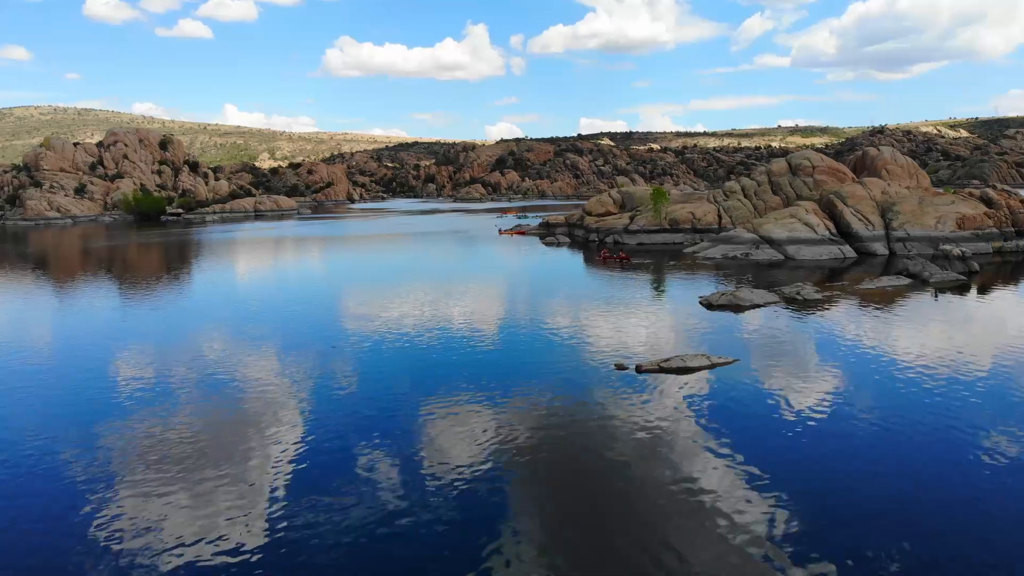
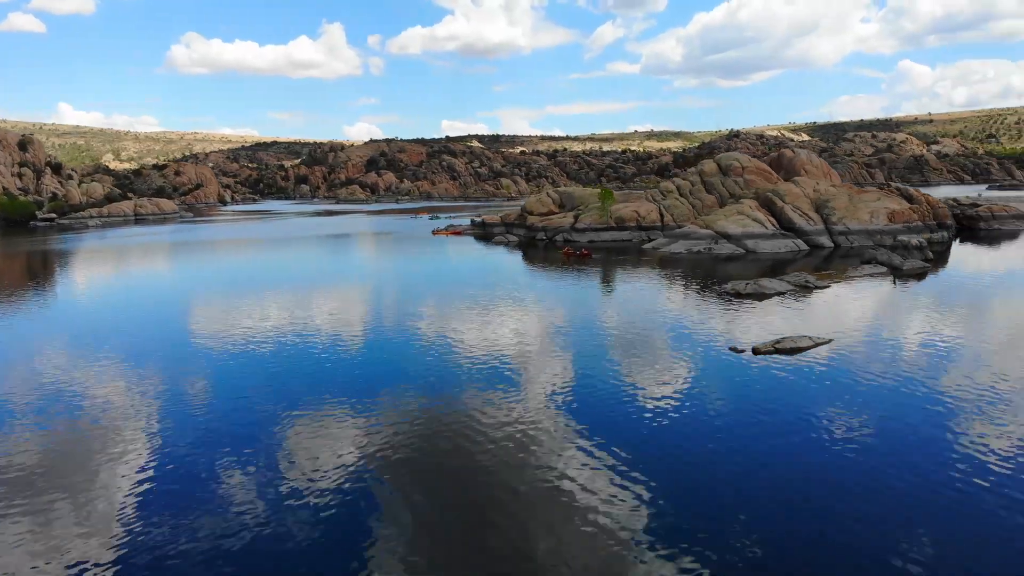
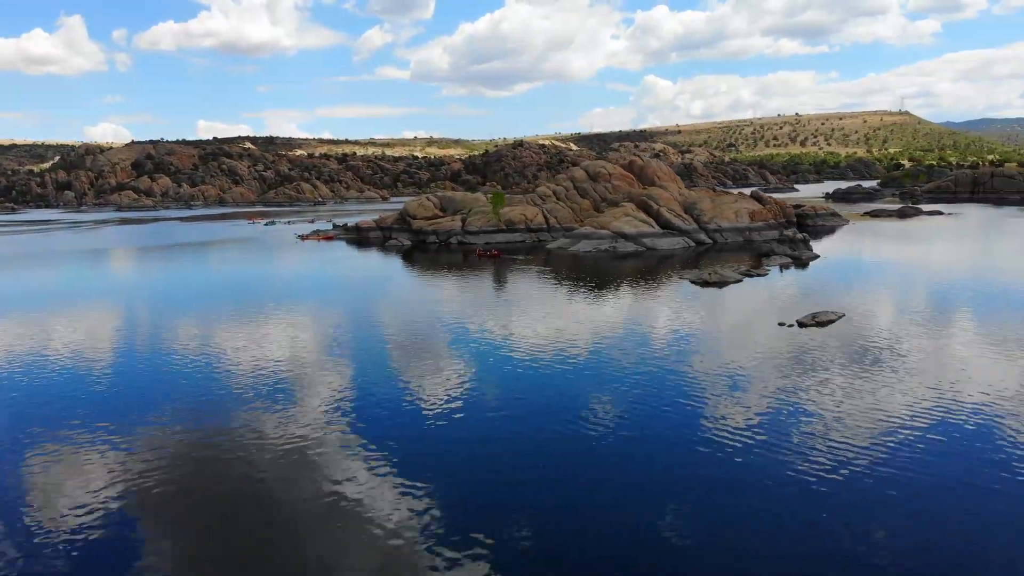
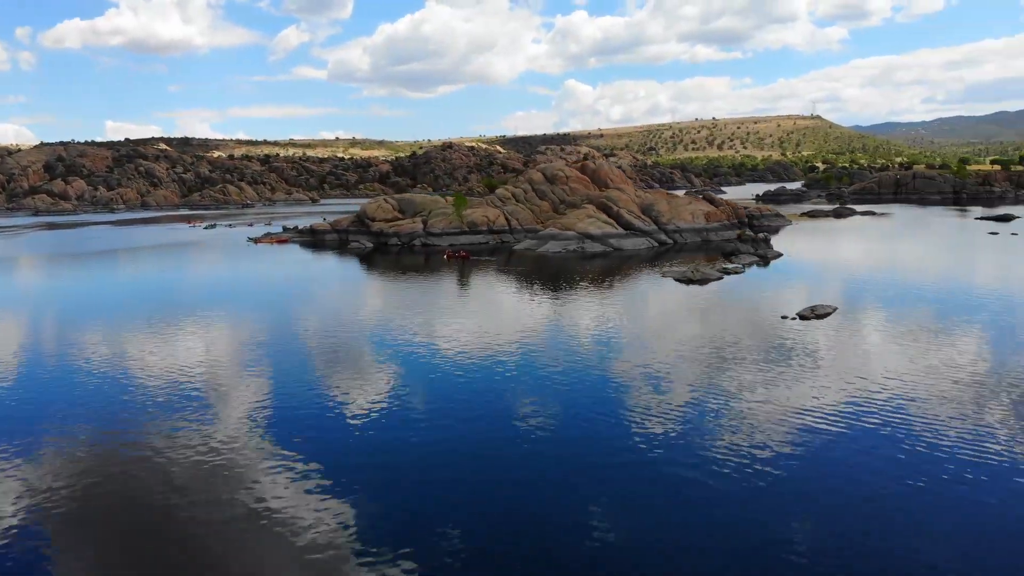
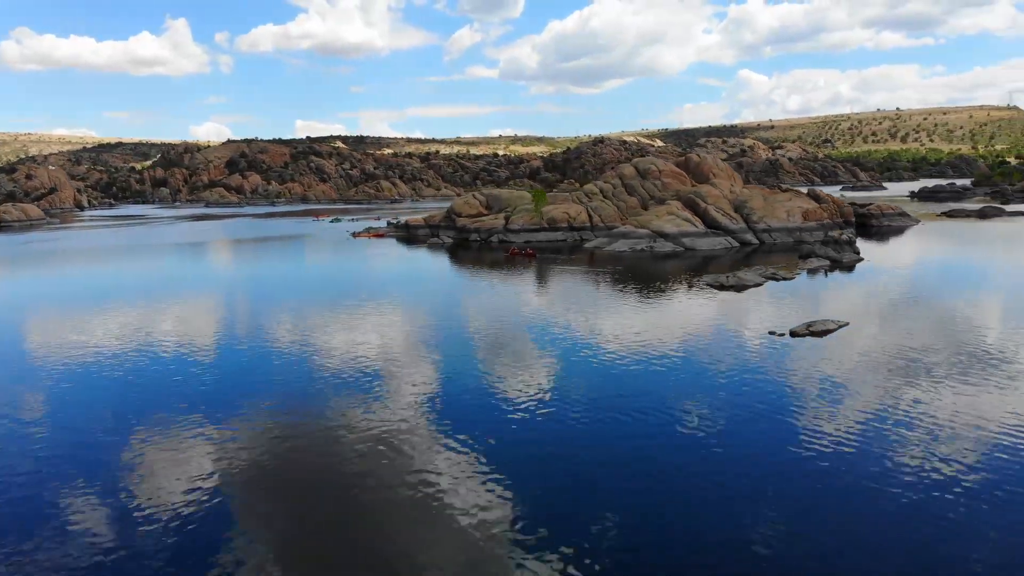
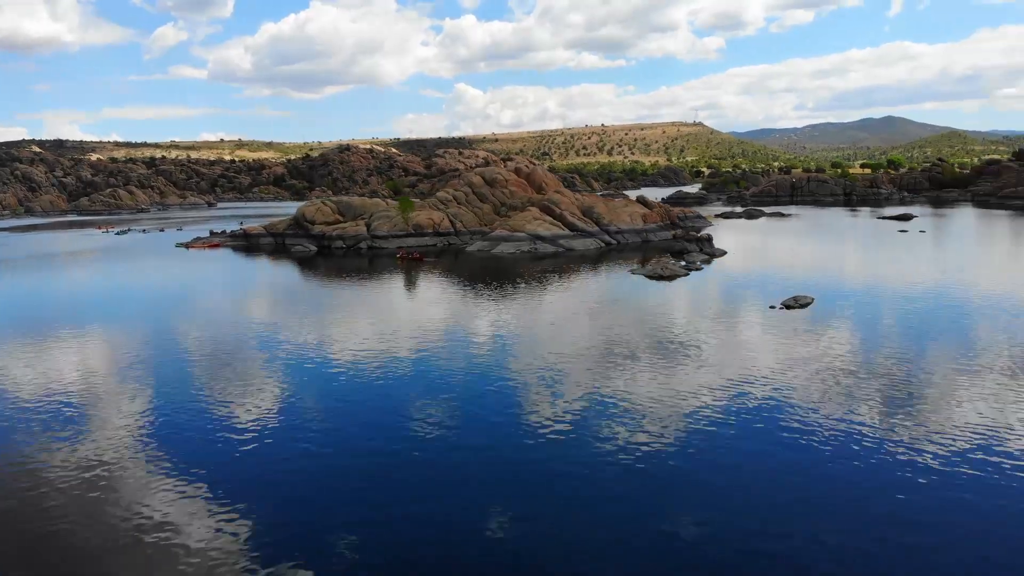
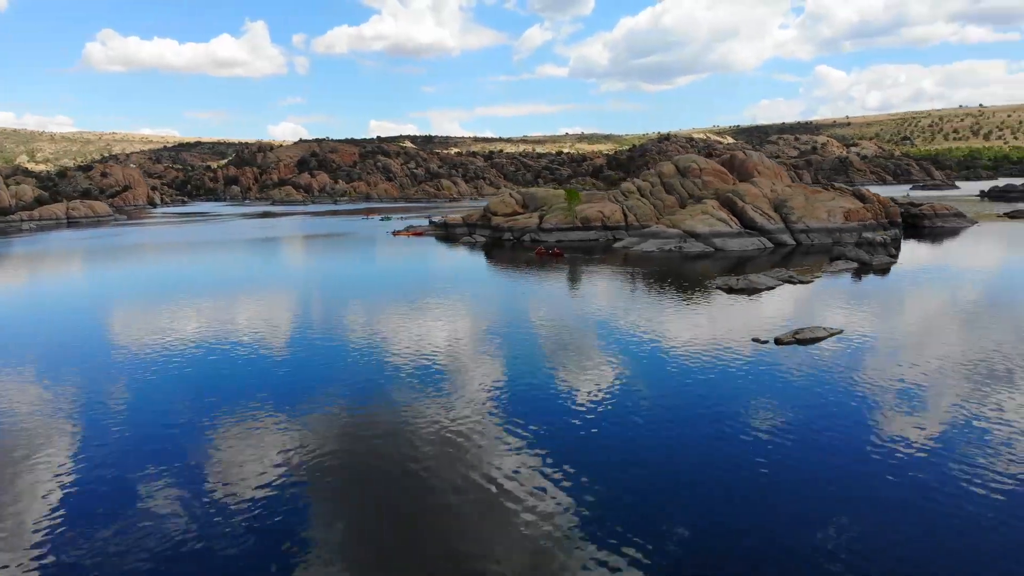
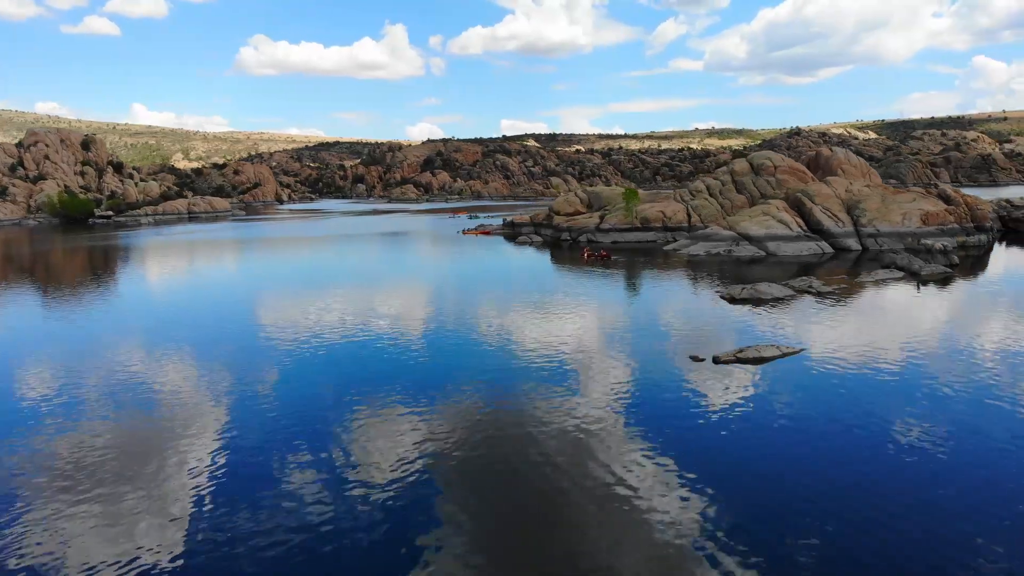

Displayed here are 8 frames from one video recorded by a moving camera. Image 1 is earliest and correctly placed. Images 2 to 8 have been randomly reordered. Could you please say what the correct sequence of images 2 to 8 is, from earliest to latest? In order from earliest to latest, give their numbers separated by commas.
8, 2, 7, 5, 3, 4, 6
